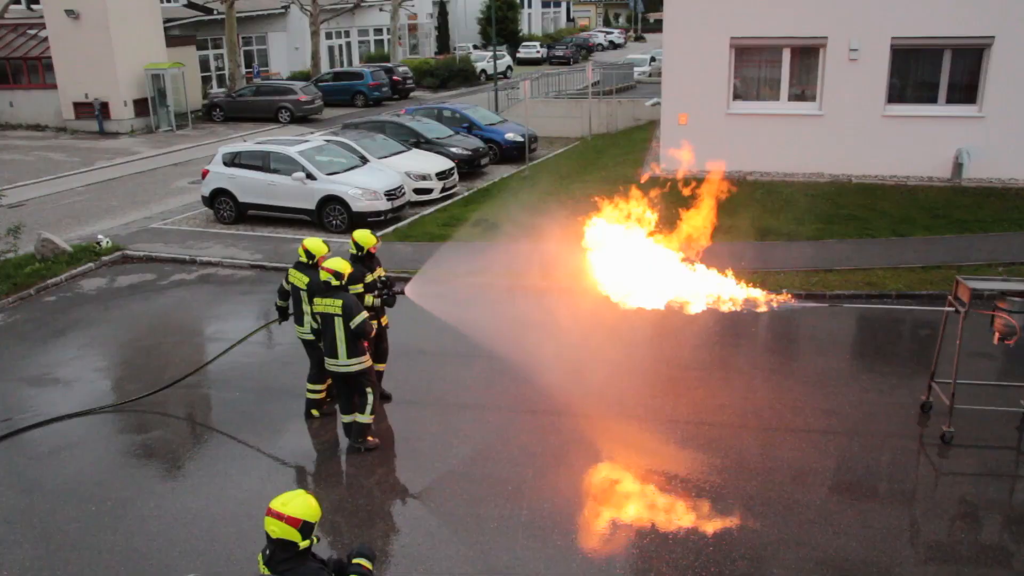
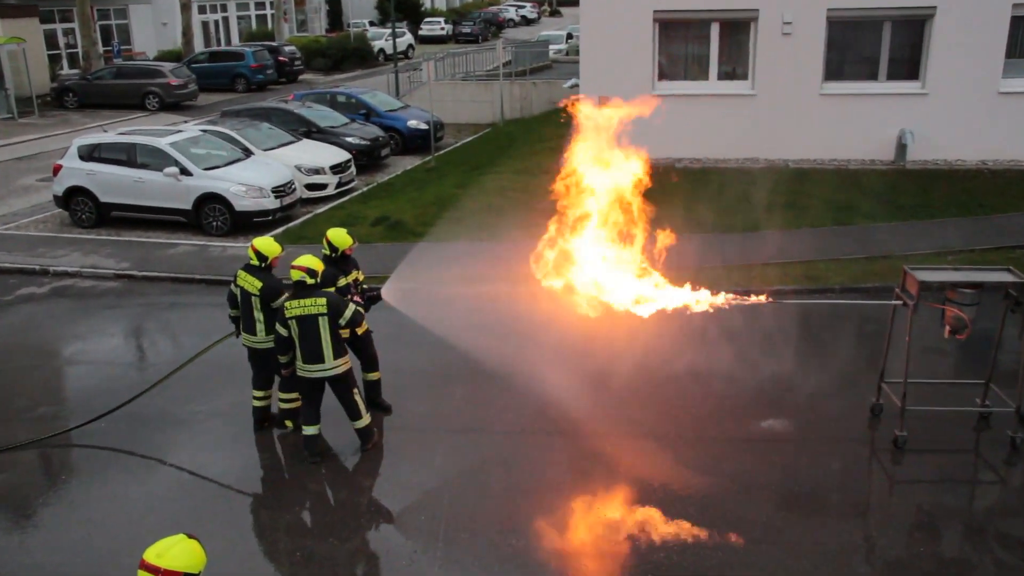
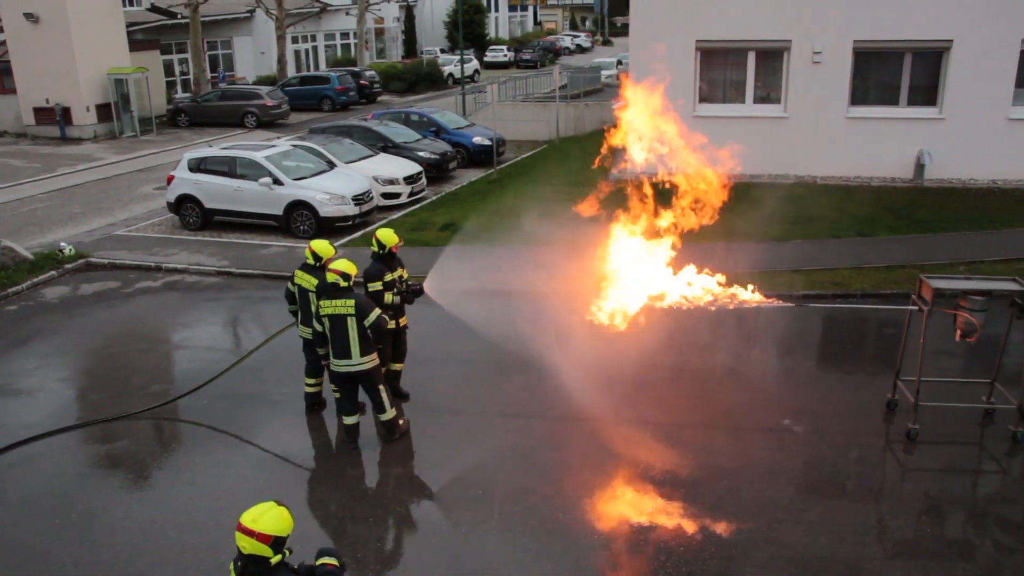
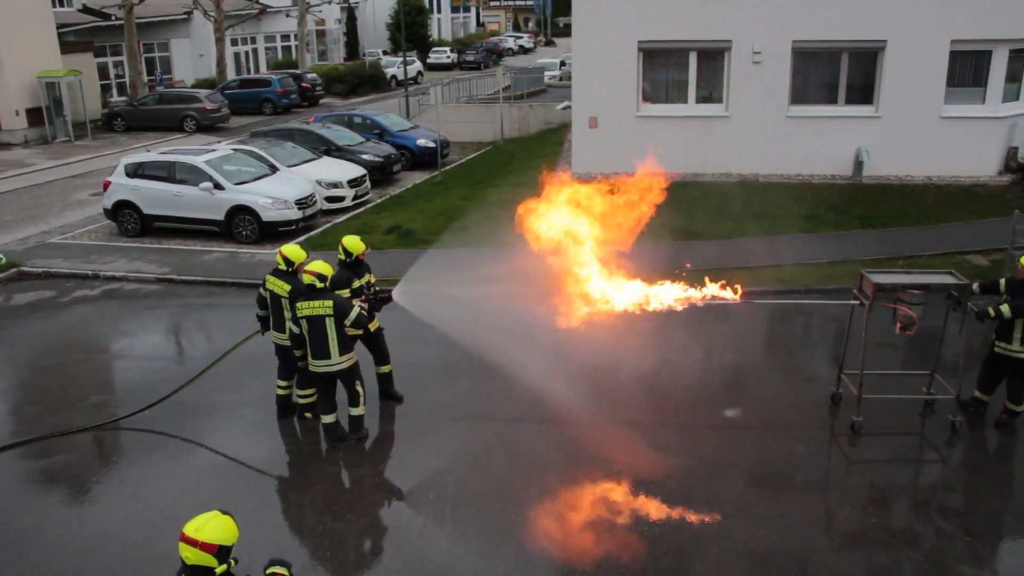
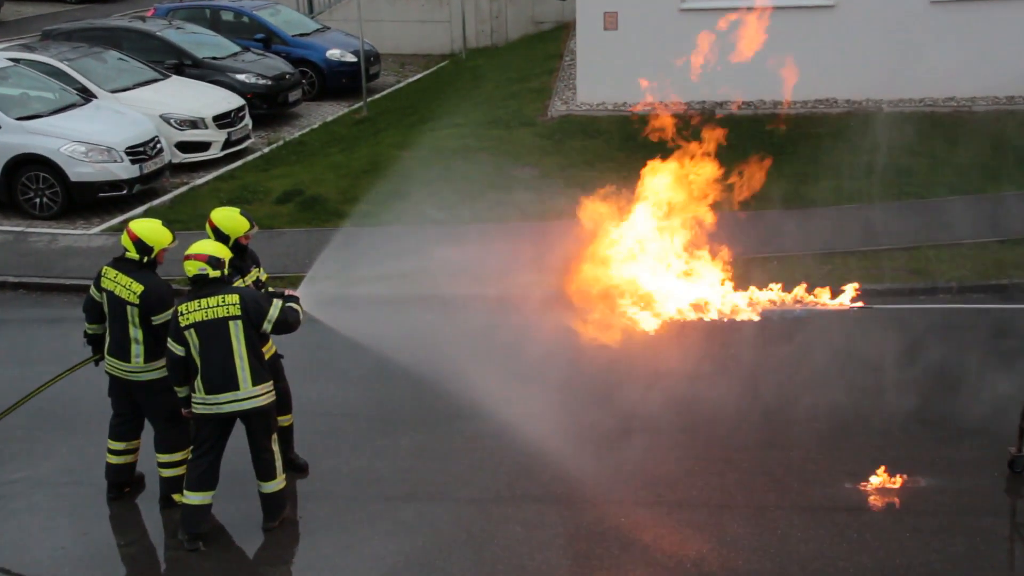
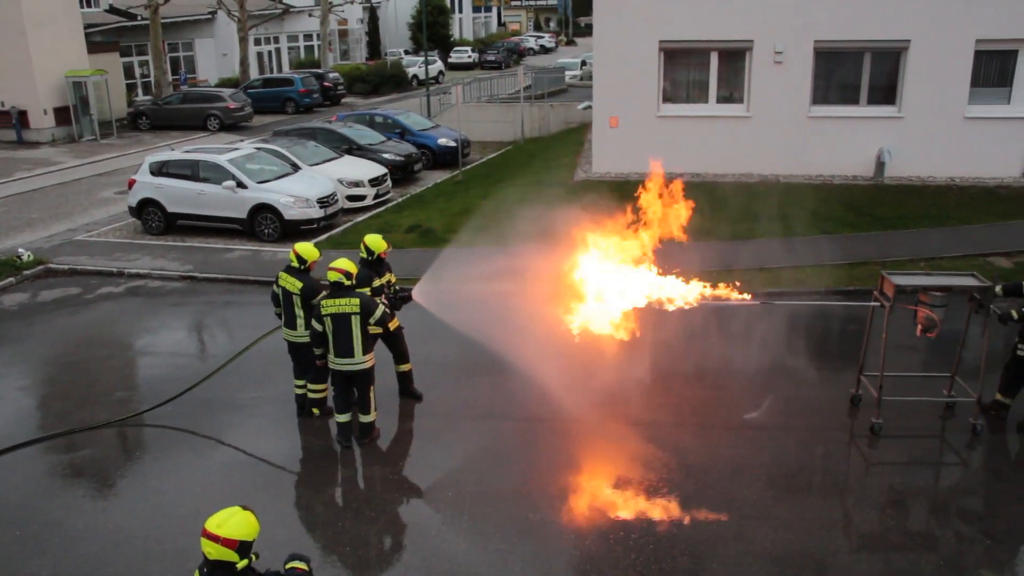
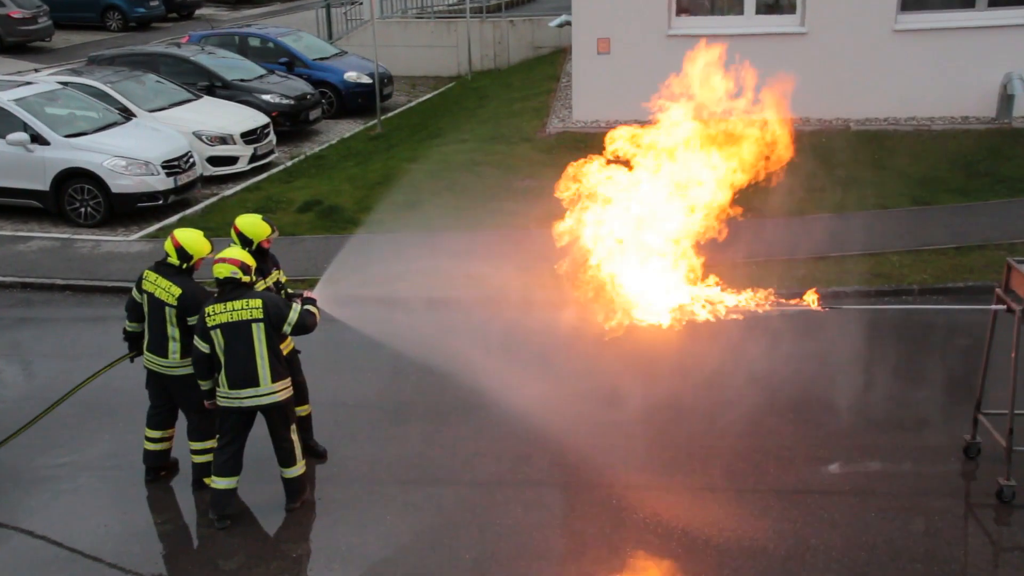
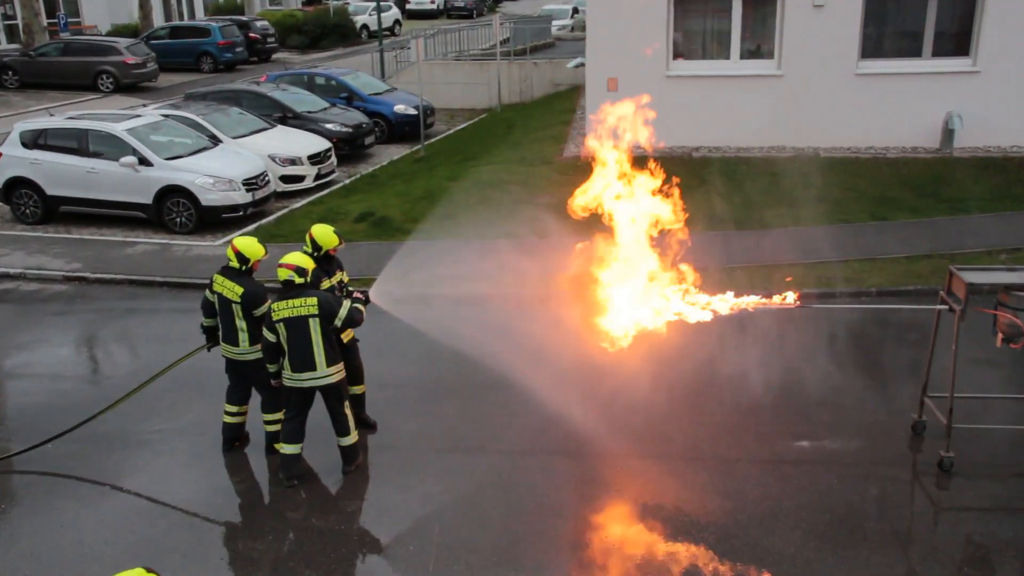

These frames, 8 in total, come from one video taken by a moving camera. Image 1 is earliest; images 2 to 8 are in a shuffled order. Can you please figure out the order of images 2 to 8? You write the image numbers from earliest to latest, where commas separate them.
3, 6, 4, 2, 8, 7, 5
